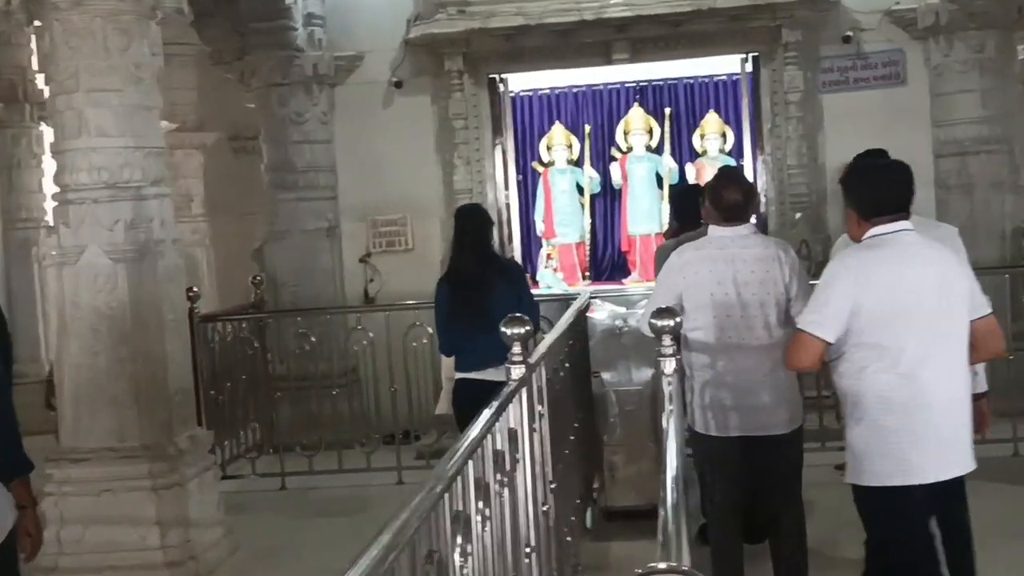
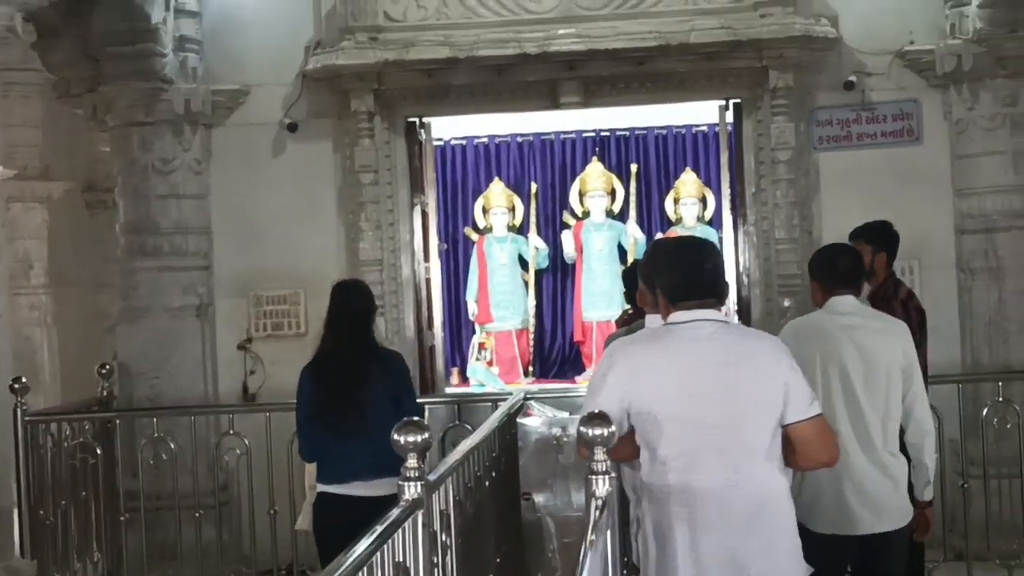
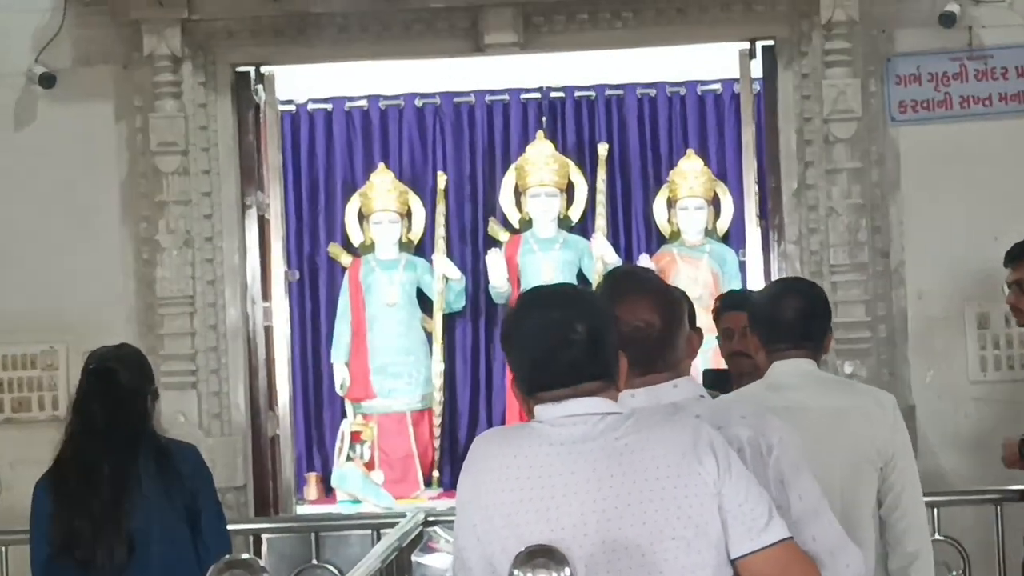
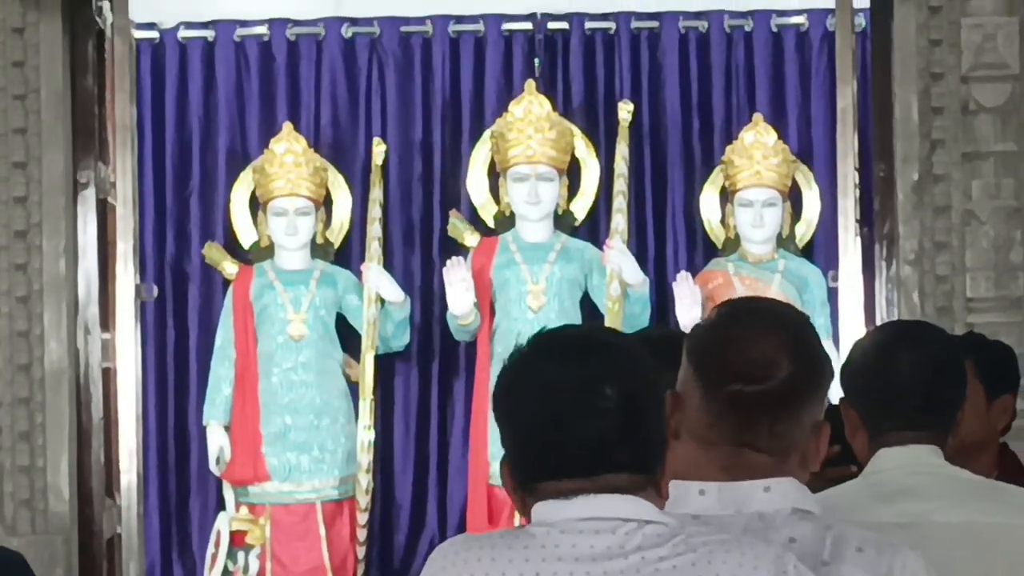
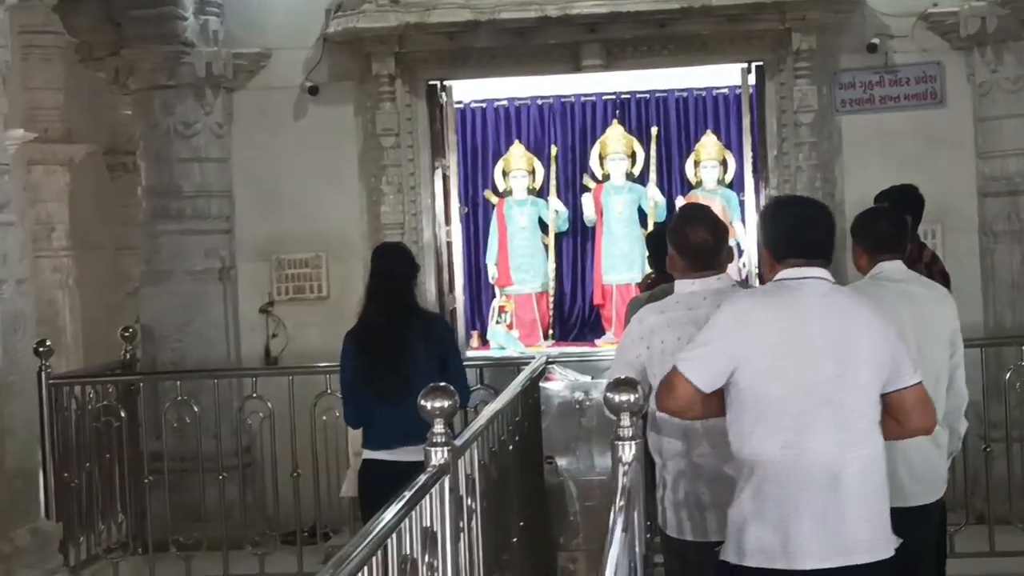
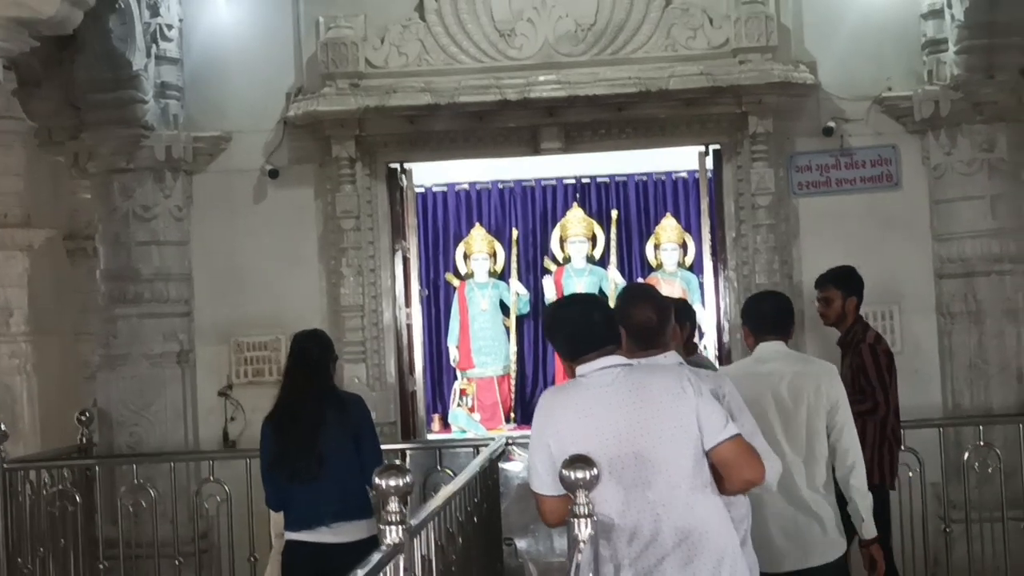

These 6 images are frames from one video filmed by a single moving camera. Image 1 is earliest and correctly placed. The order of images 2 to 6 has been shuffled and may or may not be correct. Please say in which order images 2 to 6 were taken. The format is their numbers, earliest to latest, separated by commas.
5, 2, 6, 3, 4
